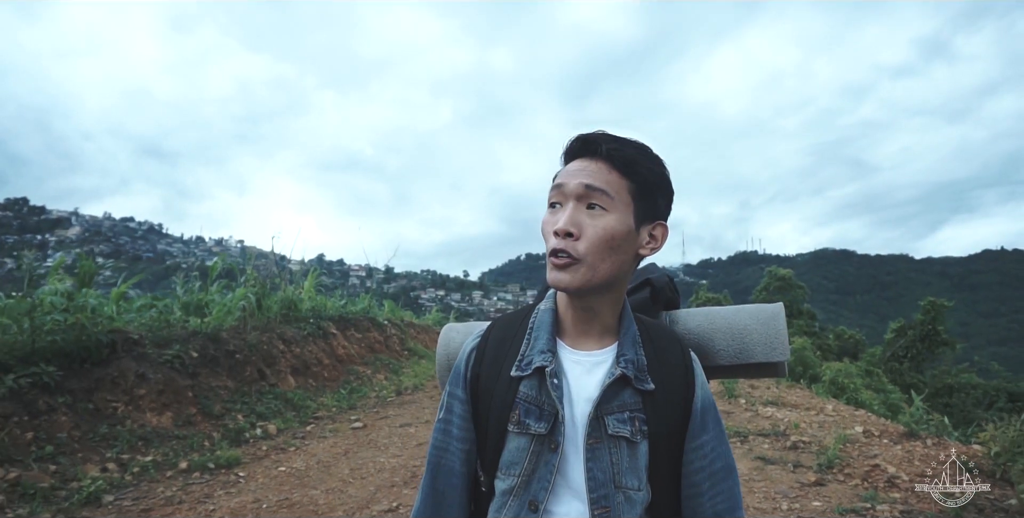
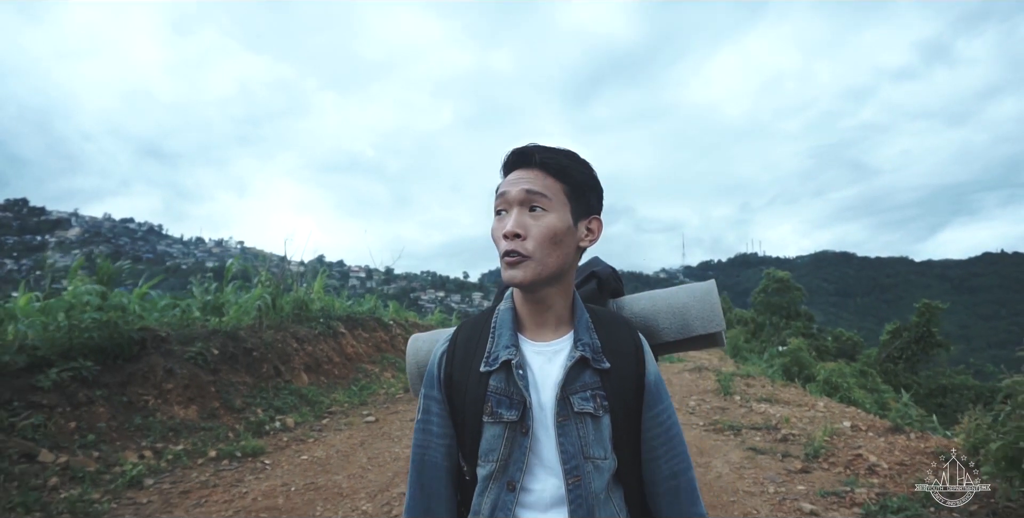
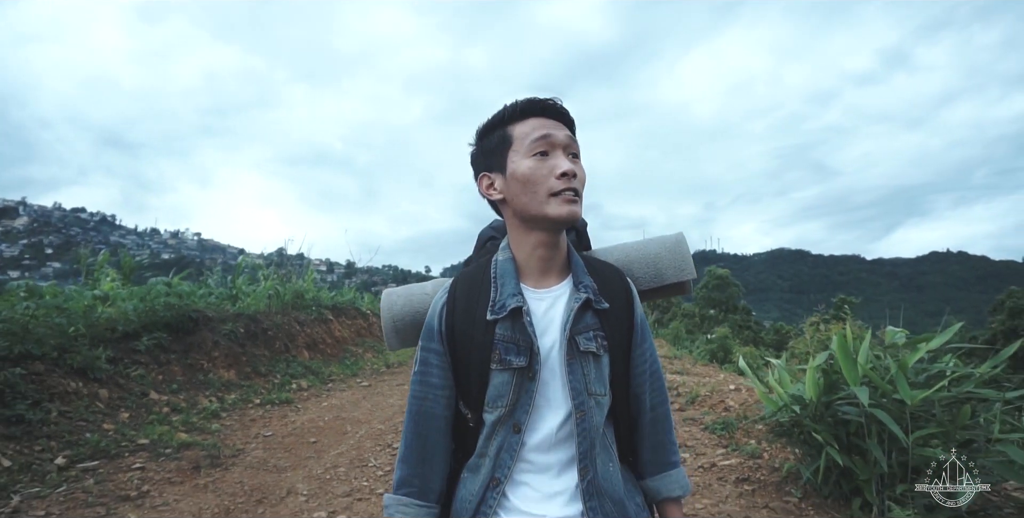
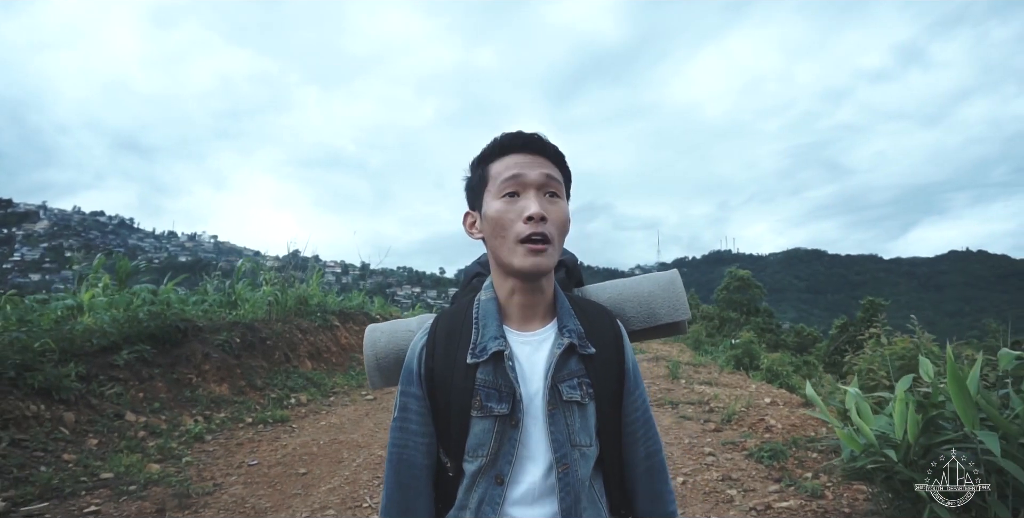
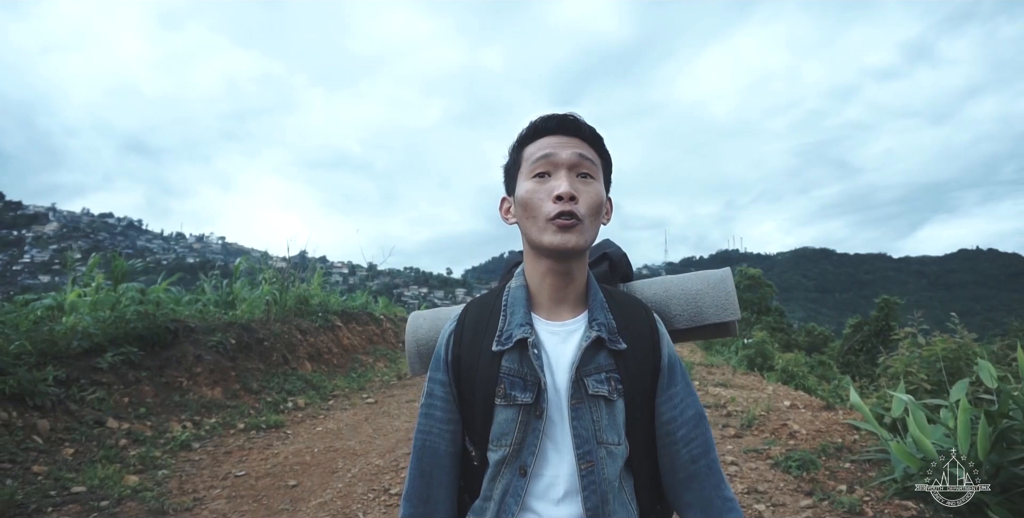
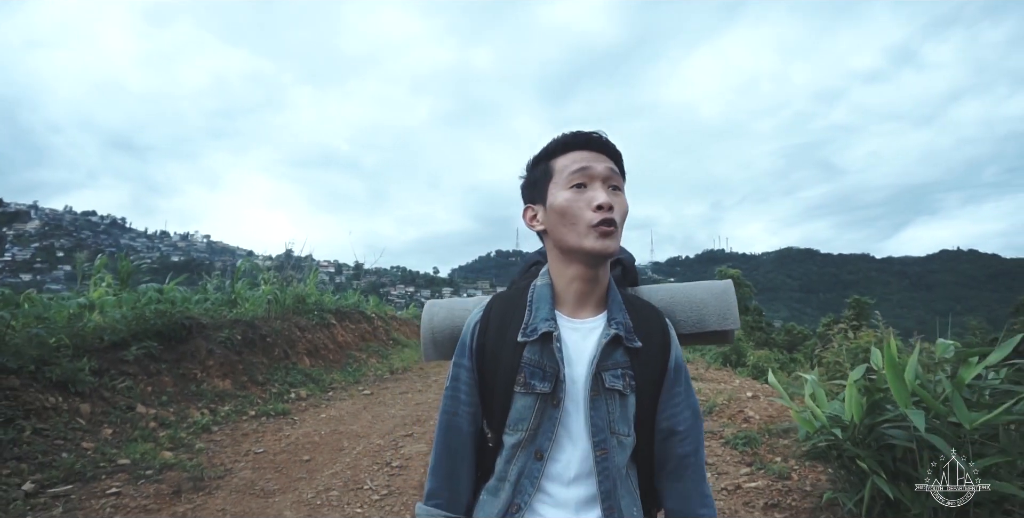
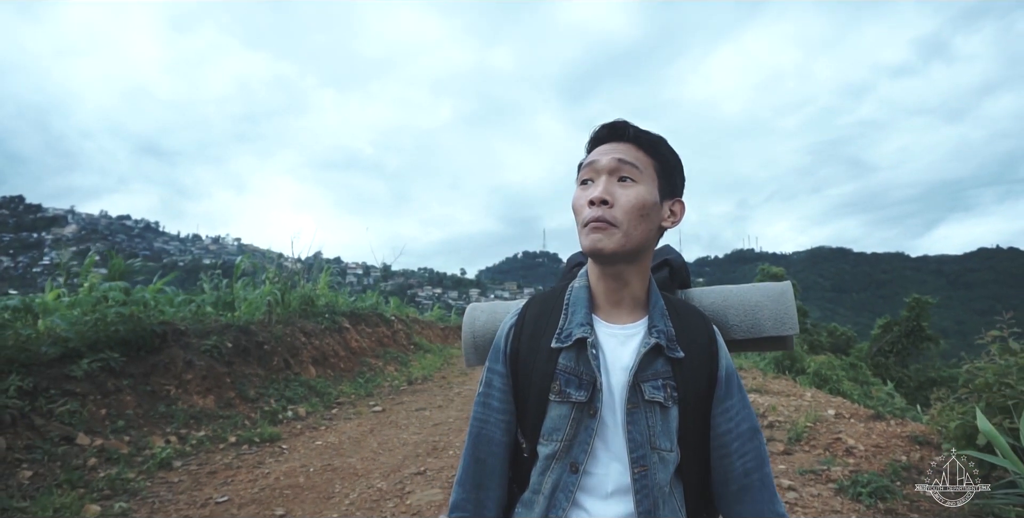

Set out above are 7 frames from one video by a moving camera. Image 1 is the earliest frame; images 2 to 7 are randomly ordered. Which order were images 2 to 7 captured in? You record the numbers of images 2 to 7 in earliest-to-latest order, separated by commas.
2, 7, 5, 4, 6, 3
